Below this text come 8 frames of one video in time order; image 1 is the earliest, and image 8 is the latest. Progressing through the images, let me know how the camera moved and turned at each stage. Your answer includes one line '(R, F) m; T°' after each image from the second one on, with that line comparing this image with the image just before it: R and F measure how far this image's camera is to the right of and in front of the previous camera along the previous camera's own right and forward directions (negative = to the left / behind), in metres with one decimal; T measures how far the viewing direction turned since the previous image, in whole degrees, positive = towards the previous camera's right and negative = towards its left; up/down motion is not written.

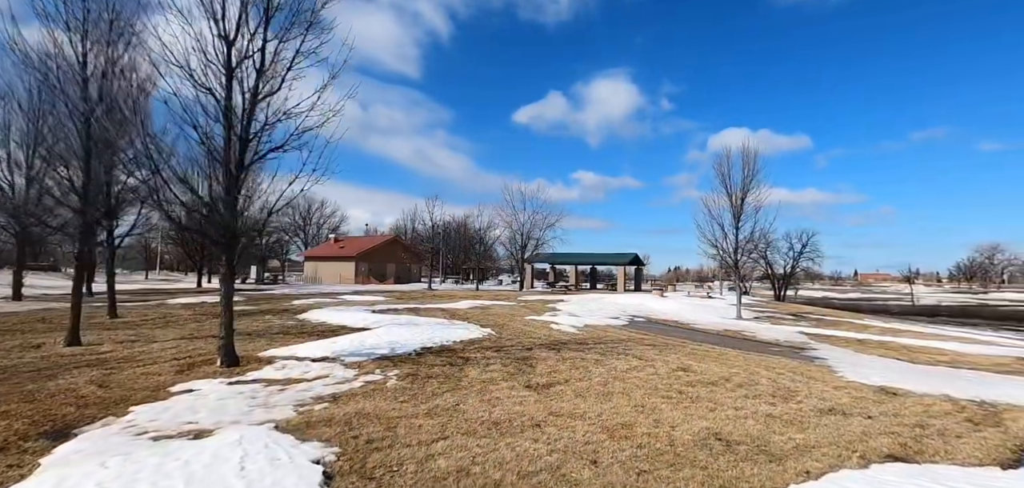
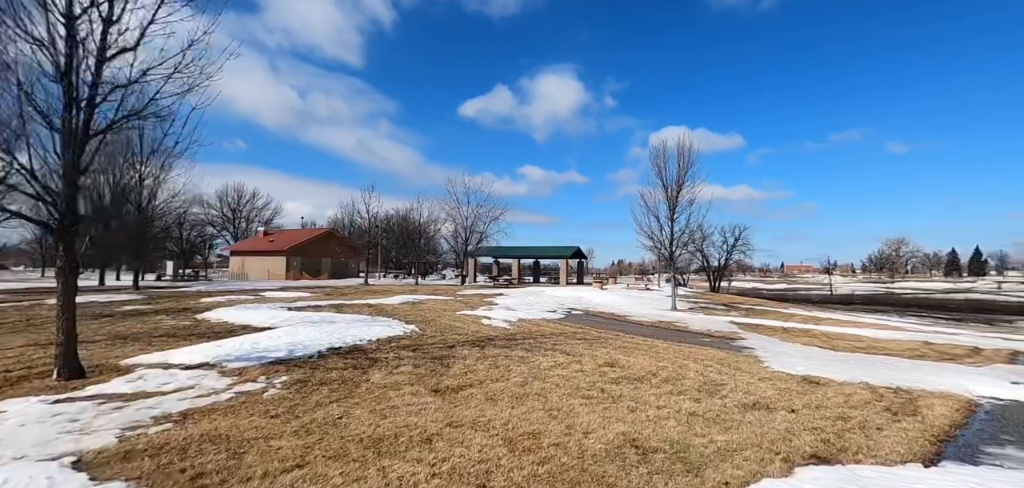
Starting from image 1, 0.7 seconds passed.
(+0.6, +0.8) m; +6°
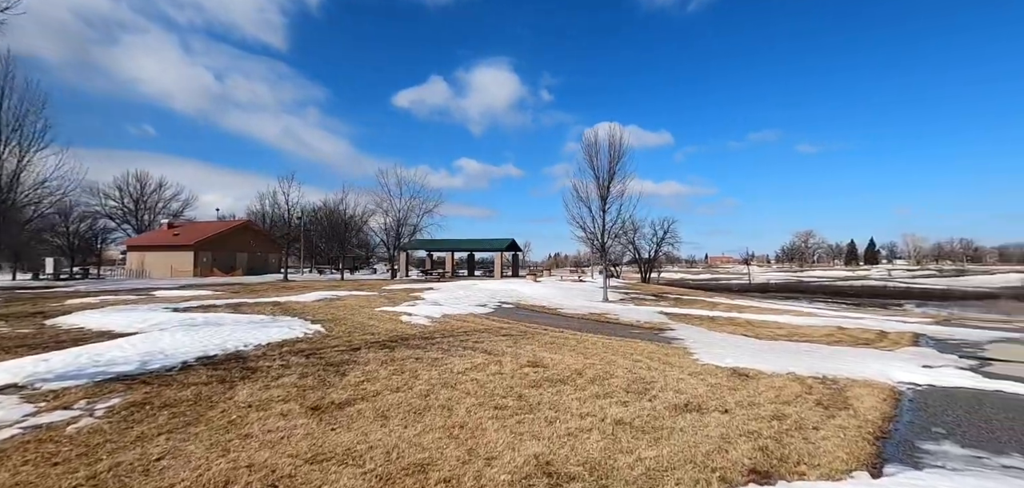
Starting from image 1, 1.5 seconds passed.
(+0.5, +1.0) m; +7°
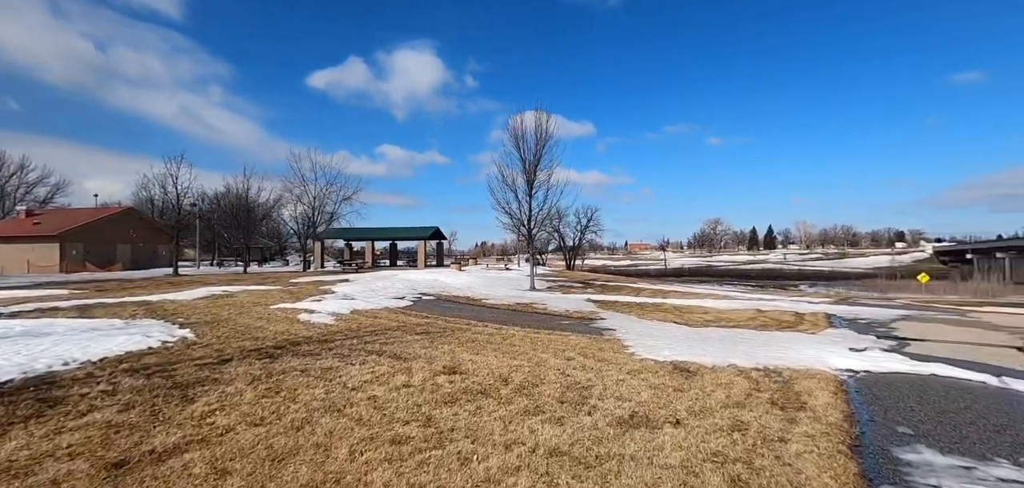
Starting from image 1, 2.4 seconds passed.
(+0.2, +1.3) m; +9°
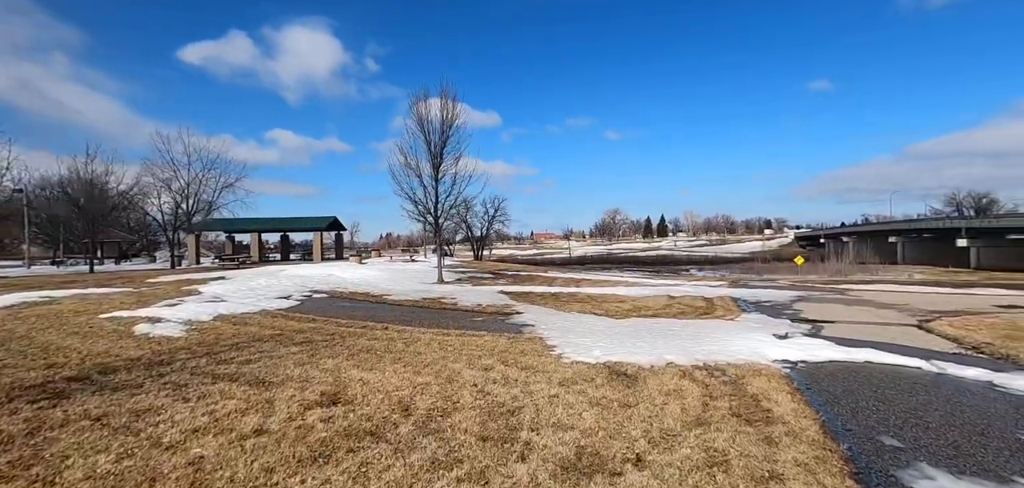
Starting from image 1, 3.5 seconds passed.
(+0.1, +1.5) m; +11°
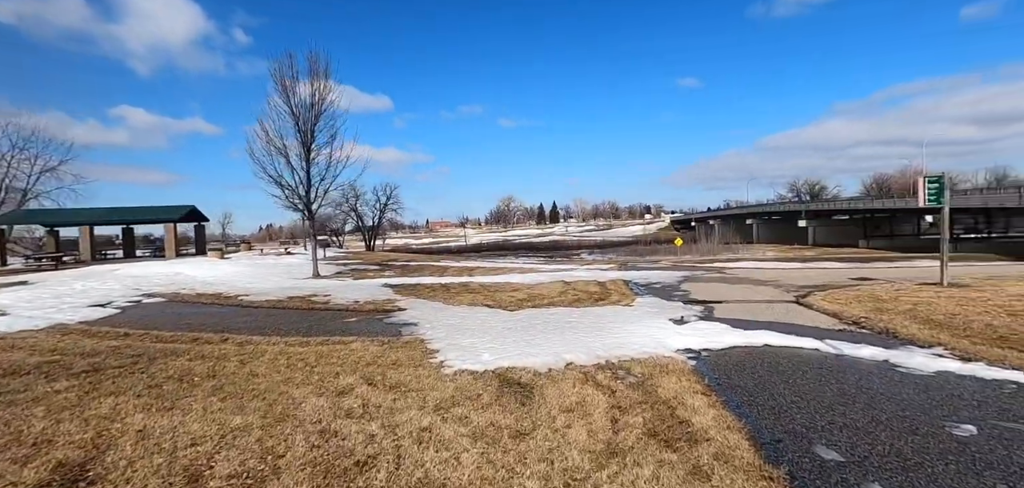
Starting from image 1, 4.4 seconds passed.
(+0.4, +1.3) m; +12°
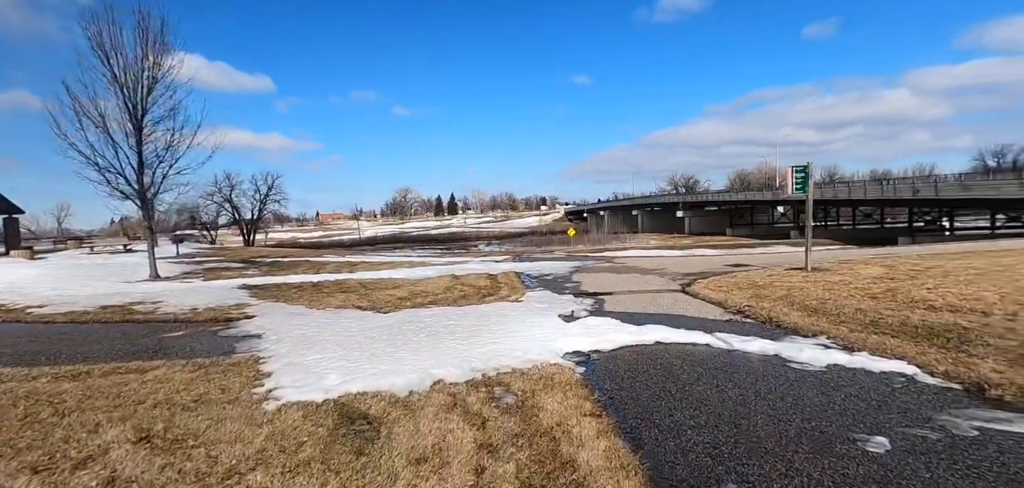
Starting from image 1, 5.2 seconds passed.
(+0.5, +1.1) m; +12°
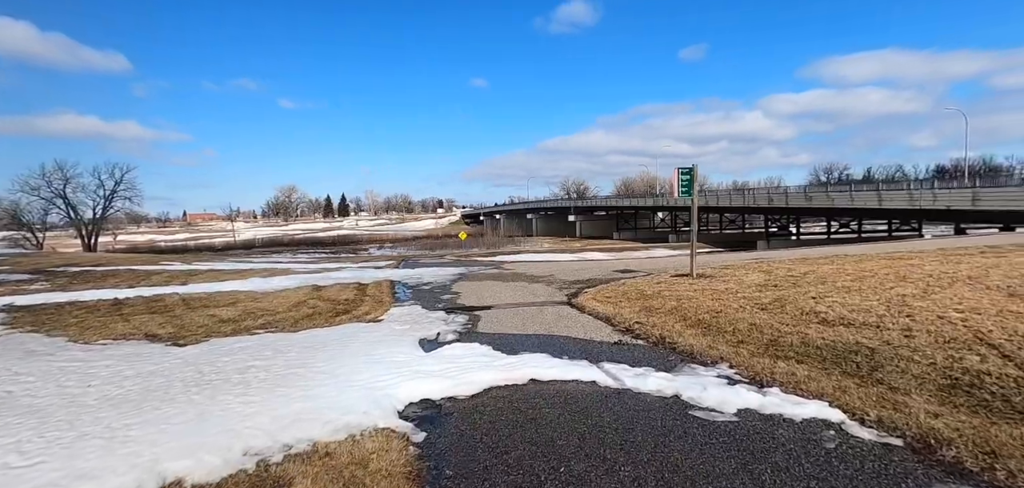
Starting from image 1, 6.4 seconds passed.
(+0.7, +1.5) m; +12°
